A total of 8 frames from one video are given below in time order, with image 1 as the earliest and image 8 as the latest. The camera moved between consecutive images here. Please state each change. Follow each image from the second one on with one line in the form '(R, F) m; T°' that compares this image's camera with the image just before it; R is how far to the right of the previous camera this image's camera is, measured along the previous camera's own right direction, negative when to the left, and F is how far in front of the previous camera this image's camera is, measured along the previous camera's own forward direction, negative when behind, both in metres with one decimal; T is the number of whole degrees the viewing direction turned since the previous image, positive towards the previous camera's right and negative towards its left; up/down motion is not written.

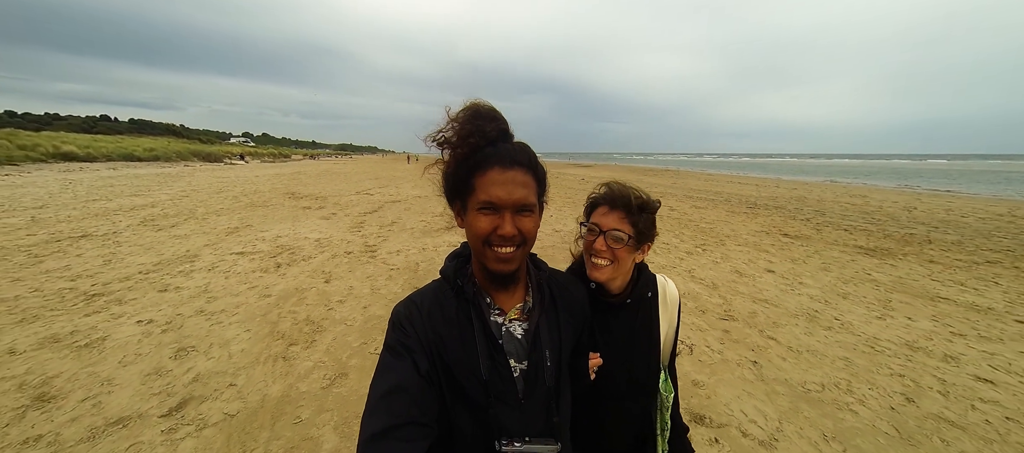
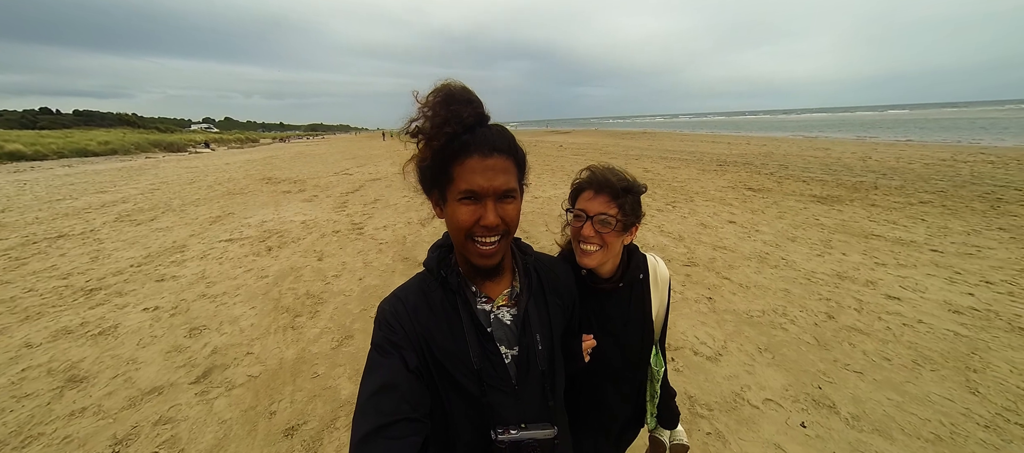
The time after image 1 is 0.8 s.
(+0.1, -0.4) m; +2°
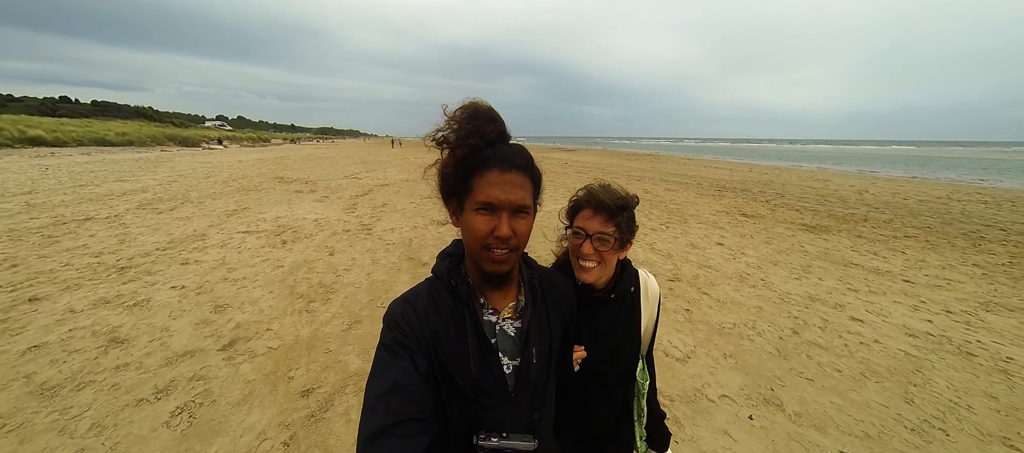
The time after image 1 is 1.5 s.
(+0.1, -0.5) m; -1°
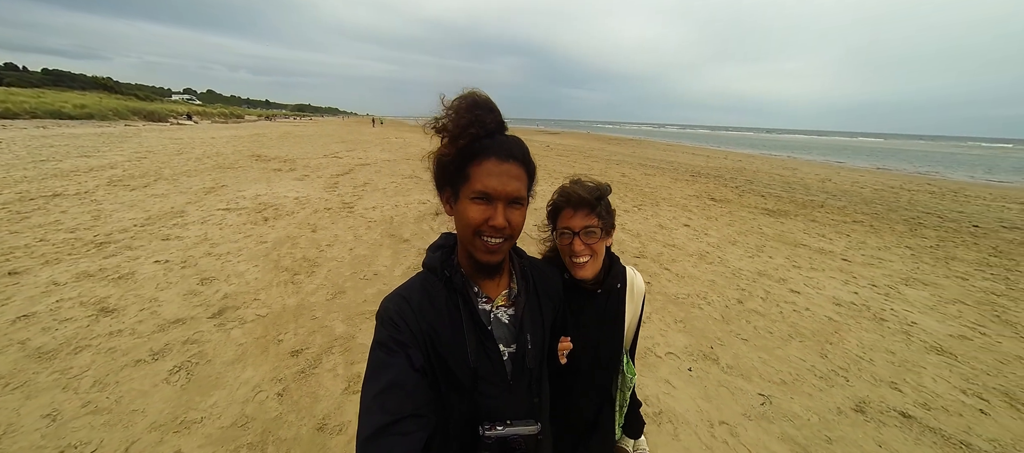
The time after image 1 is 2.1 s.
(+0.2, -0.3) m; +2°
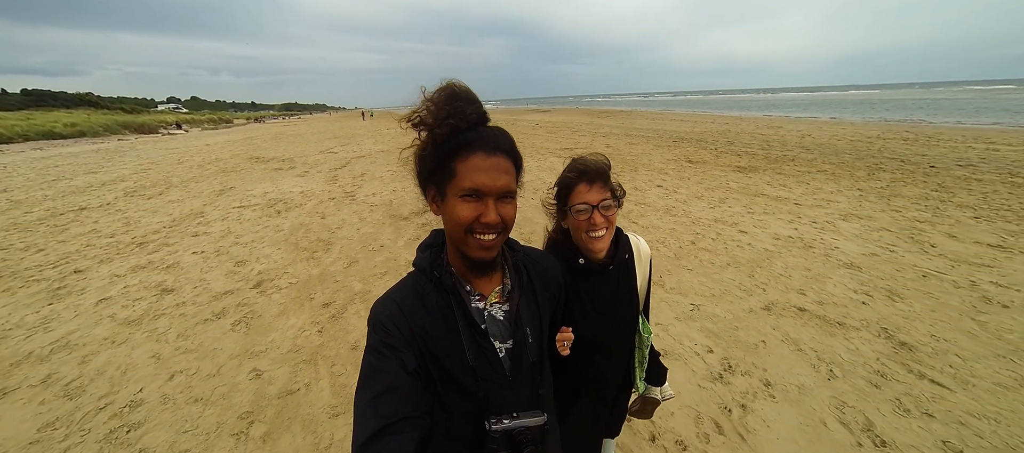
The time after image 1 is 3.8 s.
(+0.4, -0.9) m; 0°
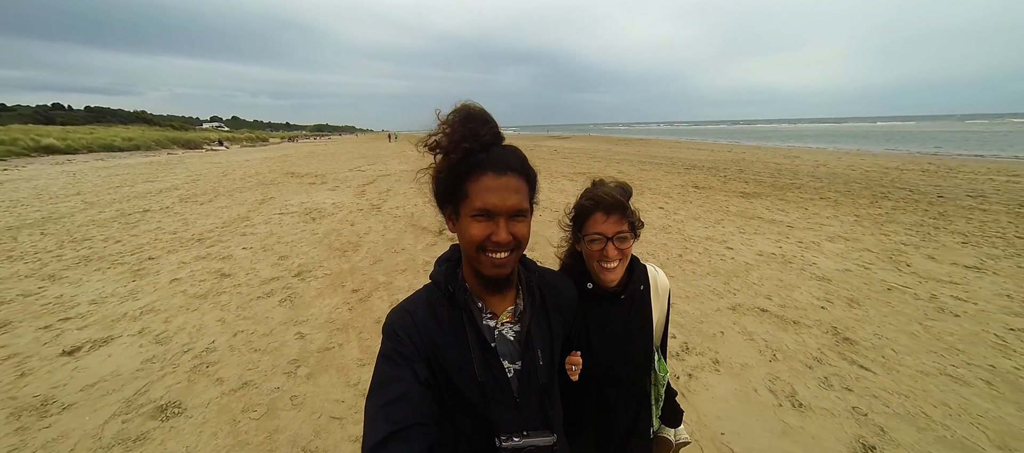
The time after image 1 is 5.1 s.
(+0.3, -0.8) m; -3°
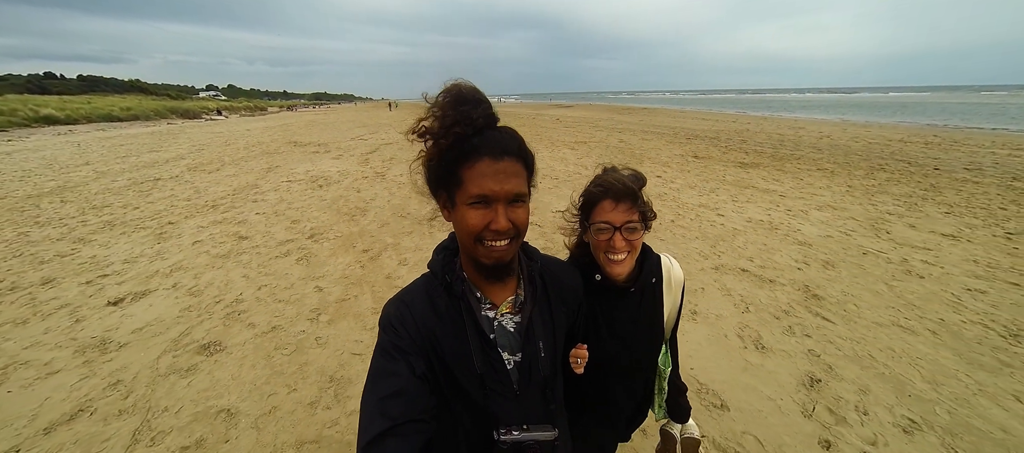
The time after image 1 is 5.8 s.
(+0.1, -0.3) m; -1°
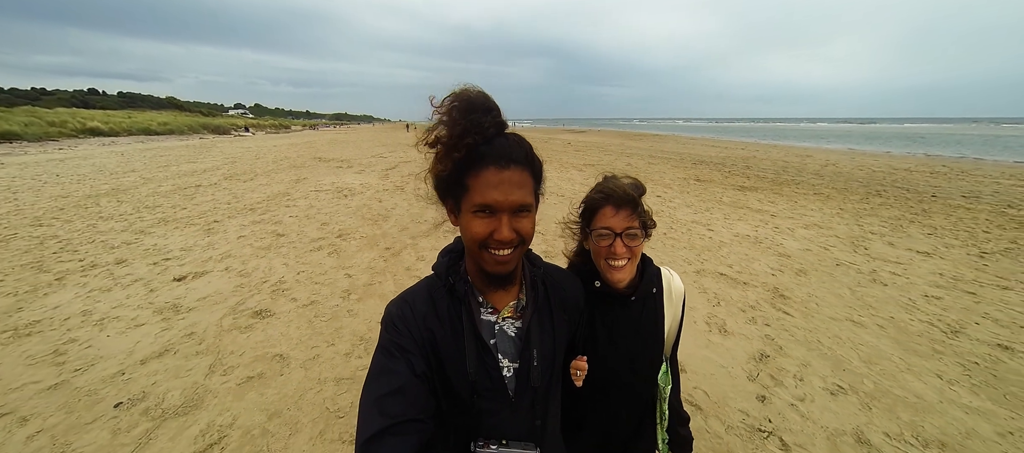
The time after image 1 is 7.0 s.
(+0.1, -0.8) m; -2°
